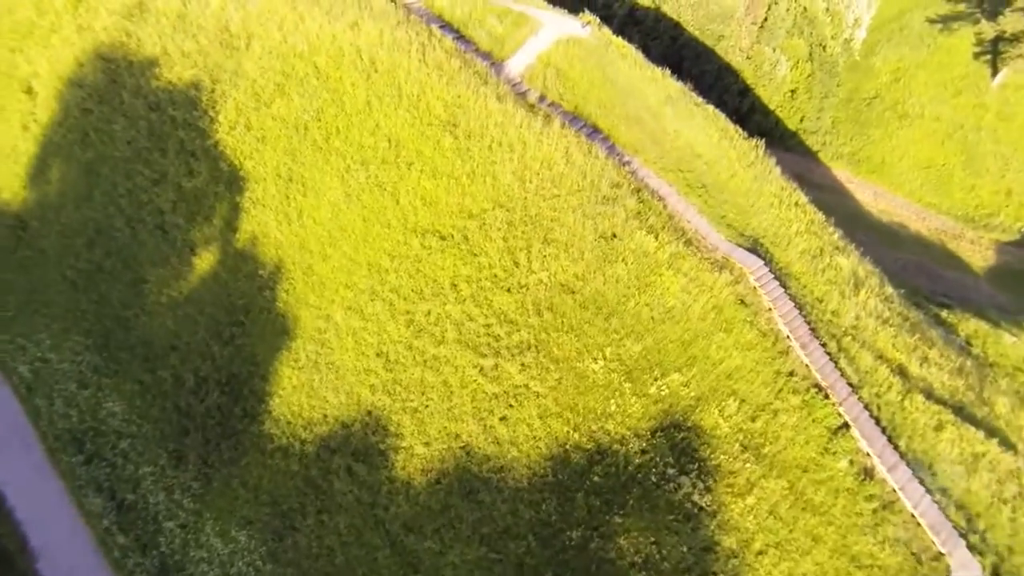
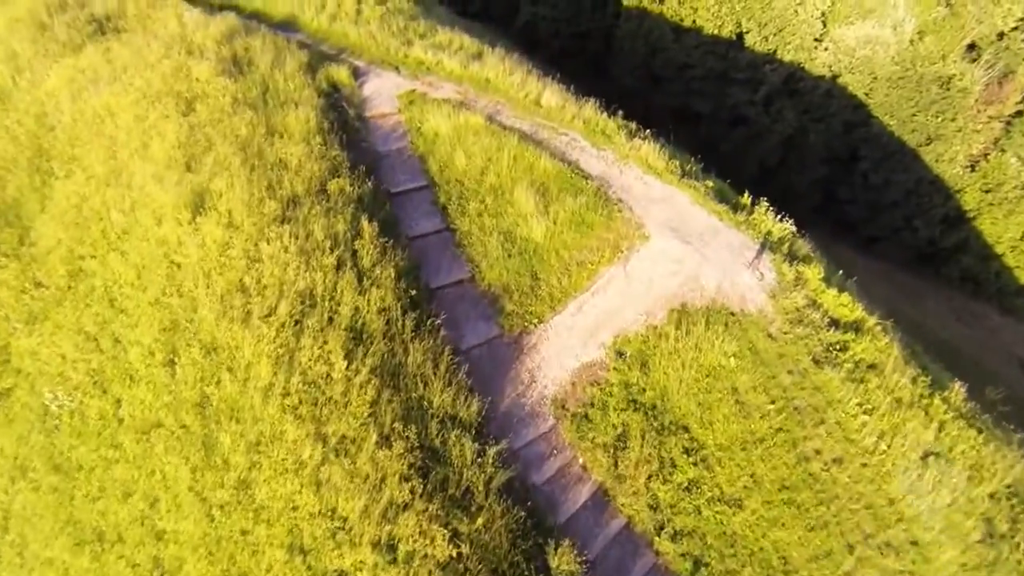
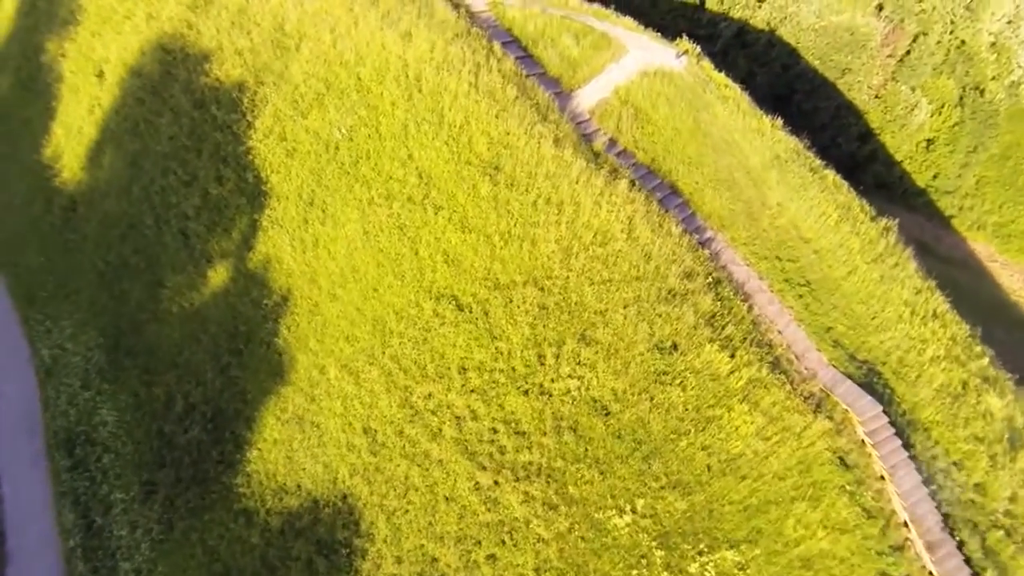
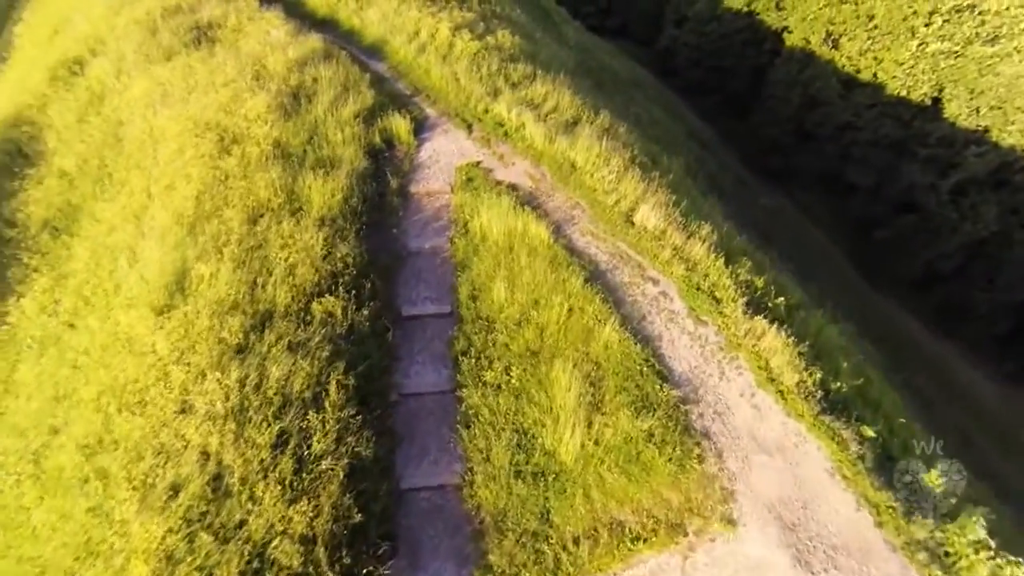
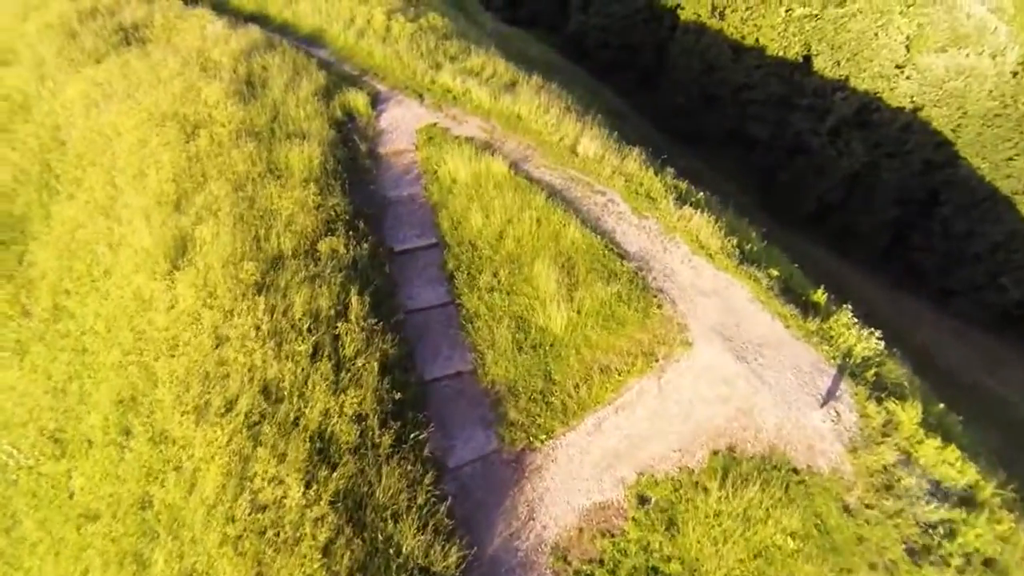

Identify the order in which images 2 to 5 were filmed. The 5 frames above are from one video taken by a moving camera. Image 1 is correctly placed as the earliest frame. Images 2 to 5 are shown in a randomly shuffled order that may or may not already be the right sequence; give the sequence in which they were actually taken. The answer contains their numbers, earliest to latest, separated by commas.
3, 2, 5, 4
